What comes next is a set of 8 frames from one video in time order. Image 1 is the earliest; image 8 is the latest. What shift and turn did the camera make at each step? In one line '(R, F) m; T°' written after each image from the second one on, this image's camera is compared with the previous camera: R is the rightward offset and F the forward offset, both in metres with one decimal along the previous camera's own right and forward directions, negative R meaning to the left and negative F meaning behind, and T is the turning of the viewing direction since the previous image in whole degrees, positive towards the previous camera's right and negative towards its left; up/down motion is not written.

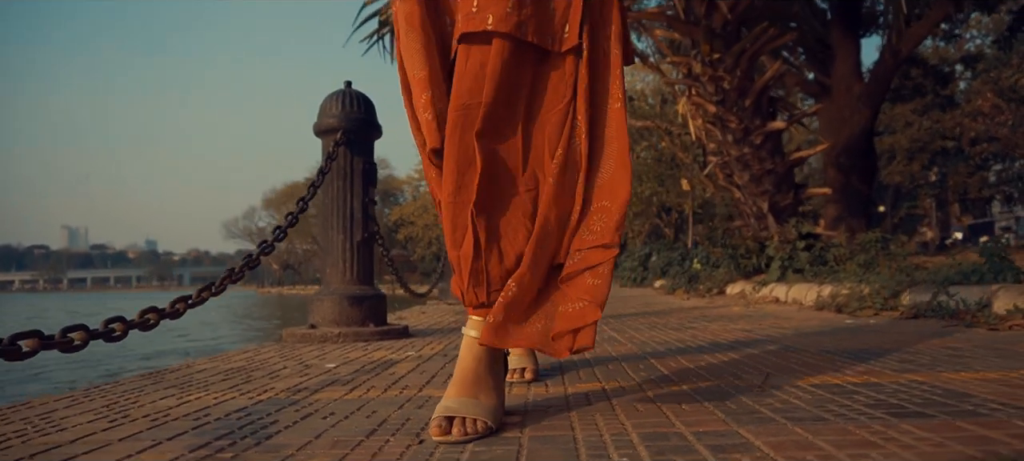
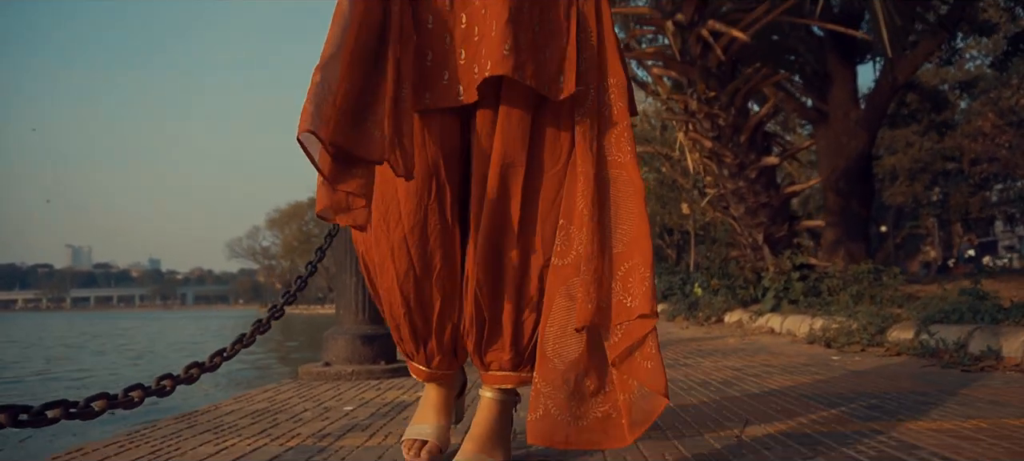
(0.0, -0.2) m; 0°
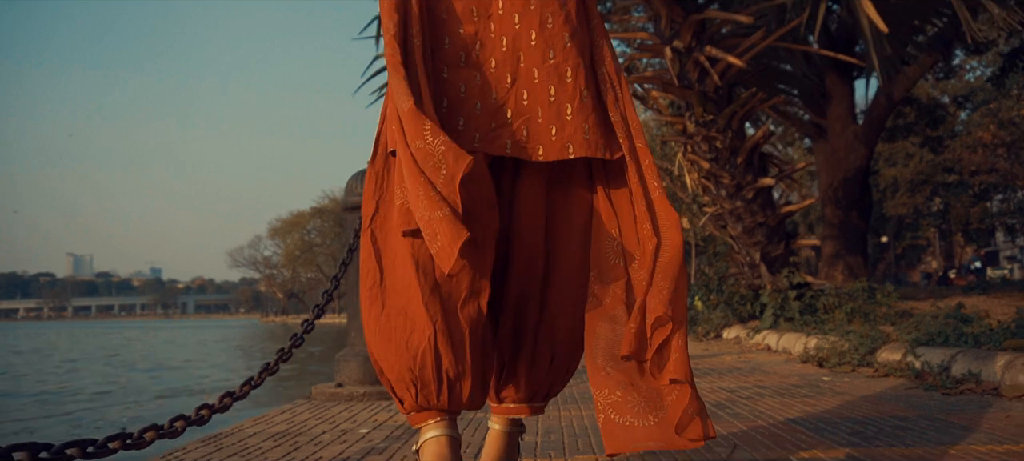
(0.0, -0.2) m; 0°
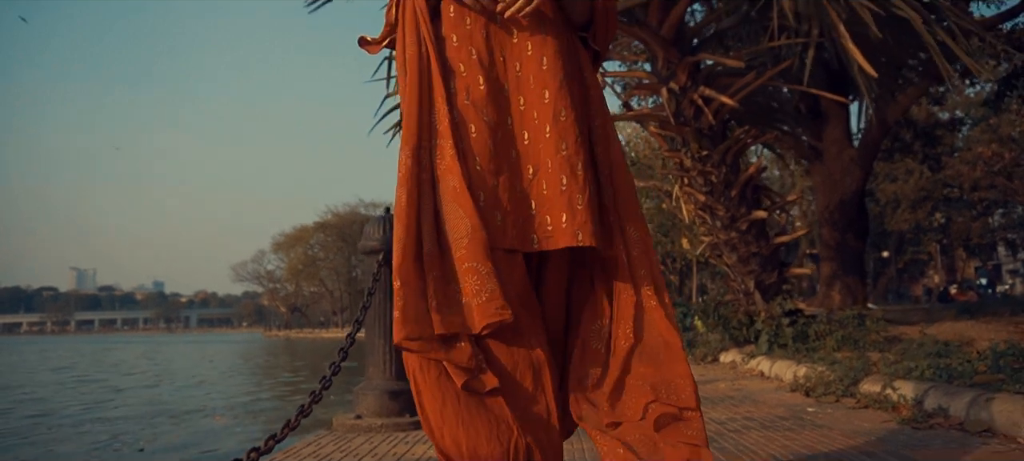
(0.0, -0.4) m; 0°
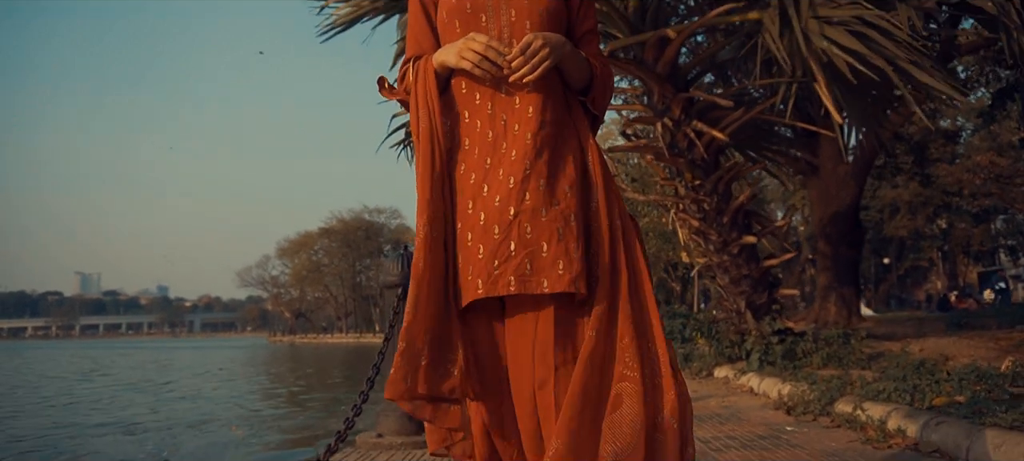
(0.0, -0.5) m; 0°
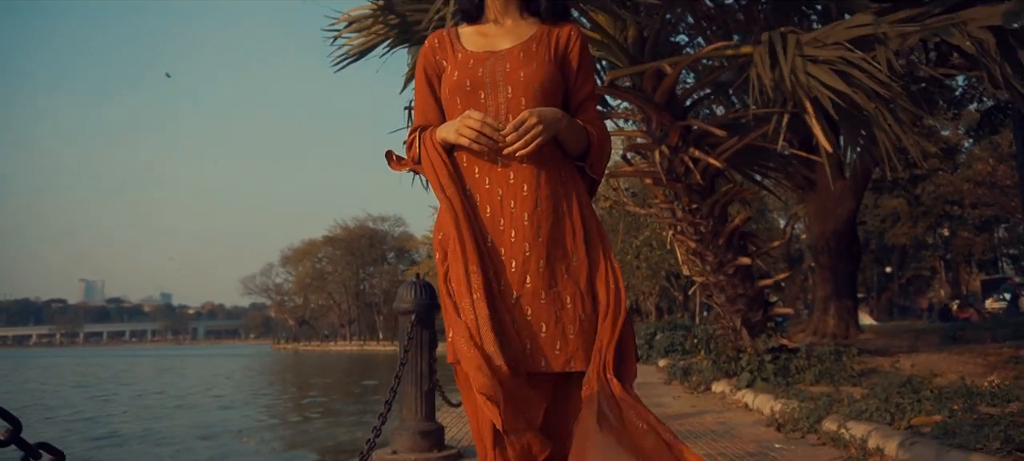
(0.0, -0.4) m; 0°
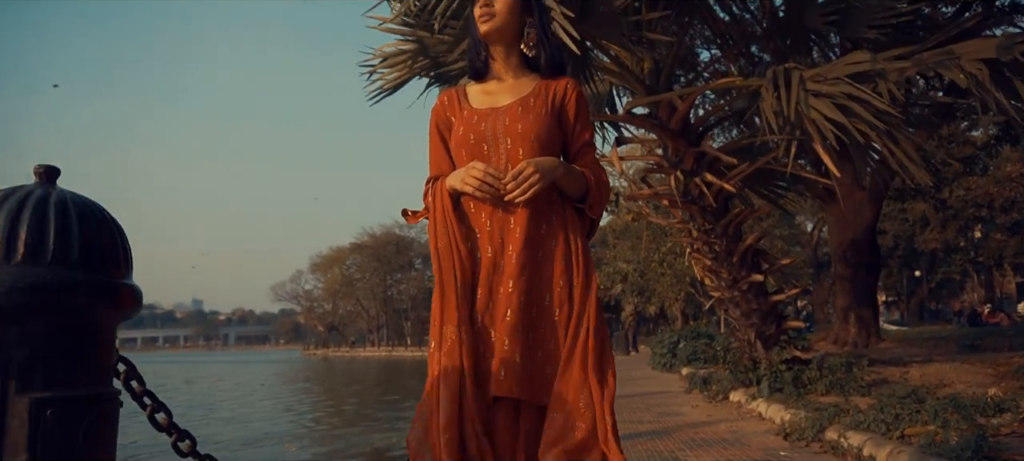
(0.0, -0.6) m; -2°
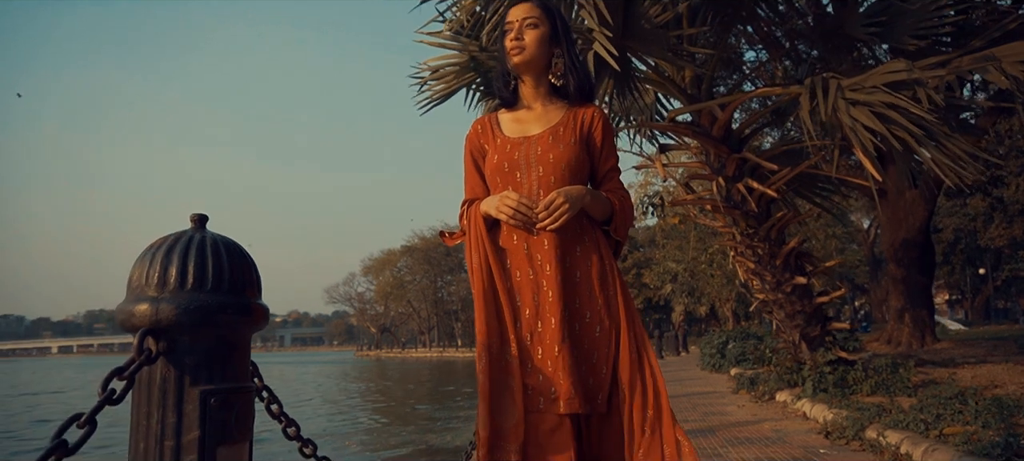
(0.0, -0.4) m; -3°
